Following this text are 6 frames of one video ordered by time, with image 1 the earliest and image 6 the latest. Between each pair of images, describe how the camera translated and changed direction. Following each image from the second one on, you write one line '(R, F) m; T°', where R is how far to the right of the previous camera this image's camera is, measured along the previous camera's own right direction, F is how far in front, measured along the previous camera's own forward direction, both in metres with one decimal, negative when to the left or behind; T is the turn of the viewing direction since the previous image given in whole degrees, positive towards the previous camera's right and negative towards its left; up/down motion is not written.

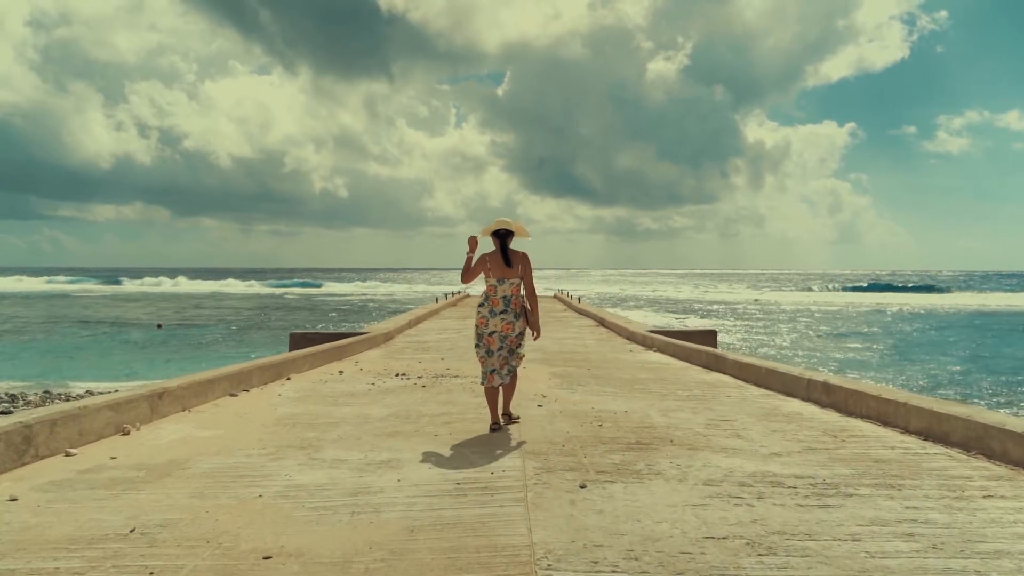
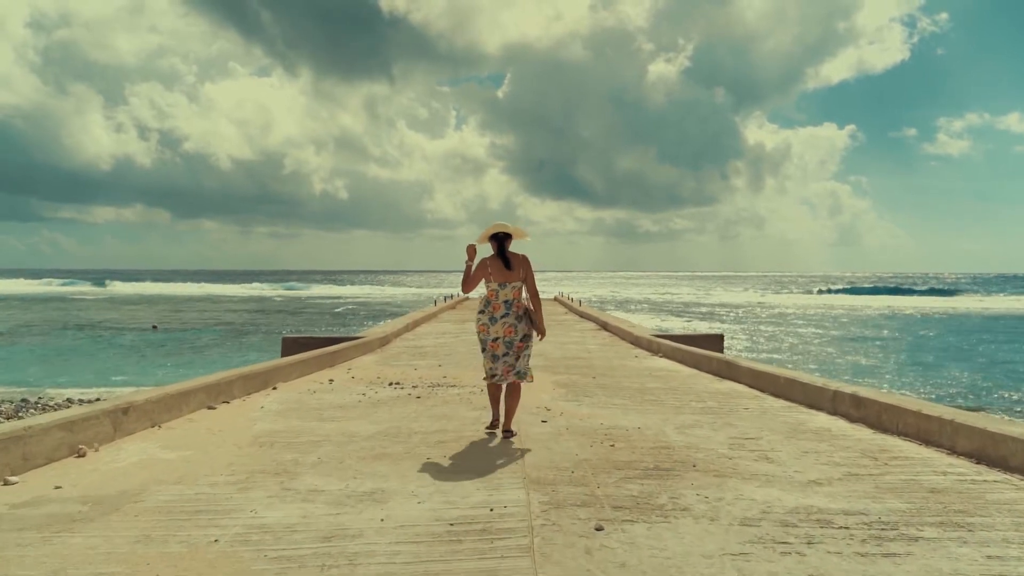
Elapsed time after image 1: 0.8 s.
(0.0, +0.5) m; 0°
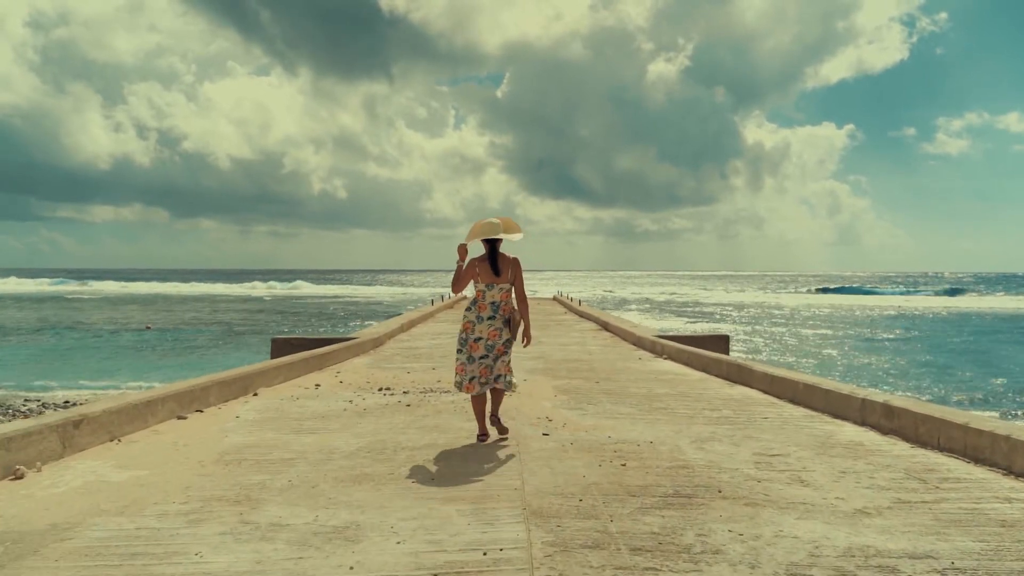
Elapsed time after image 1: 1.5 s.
(0.0, +0.5) m; 0°
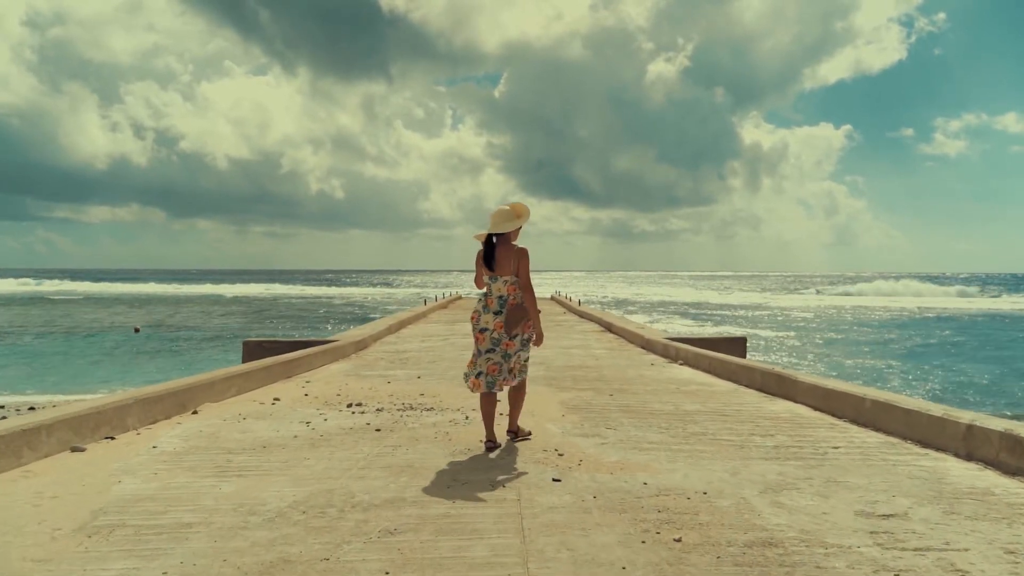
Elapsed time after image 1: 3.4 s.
(0.0, +1.3) m; 0°
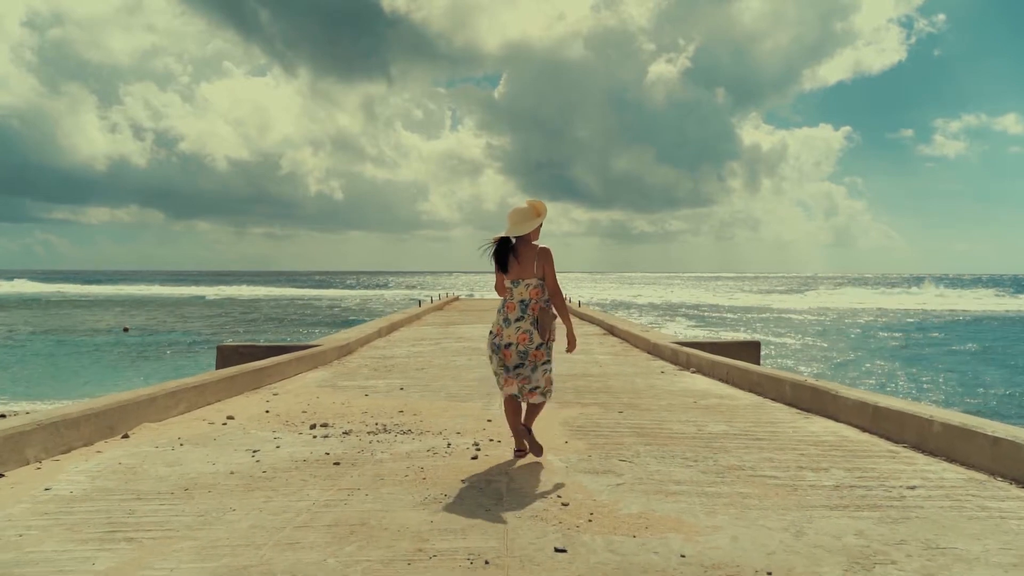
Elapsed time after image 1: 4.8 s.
(0.0, +1.0) m; 0°
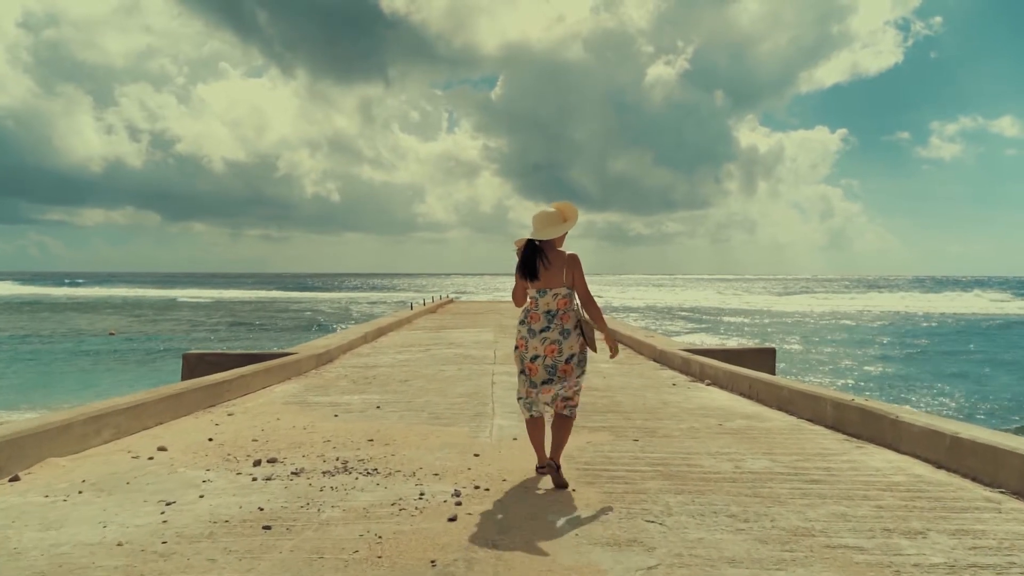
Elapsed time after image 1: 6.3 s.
(0.0, +1.0) m; 0°
